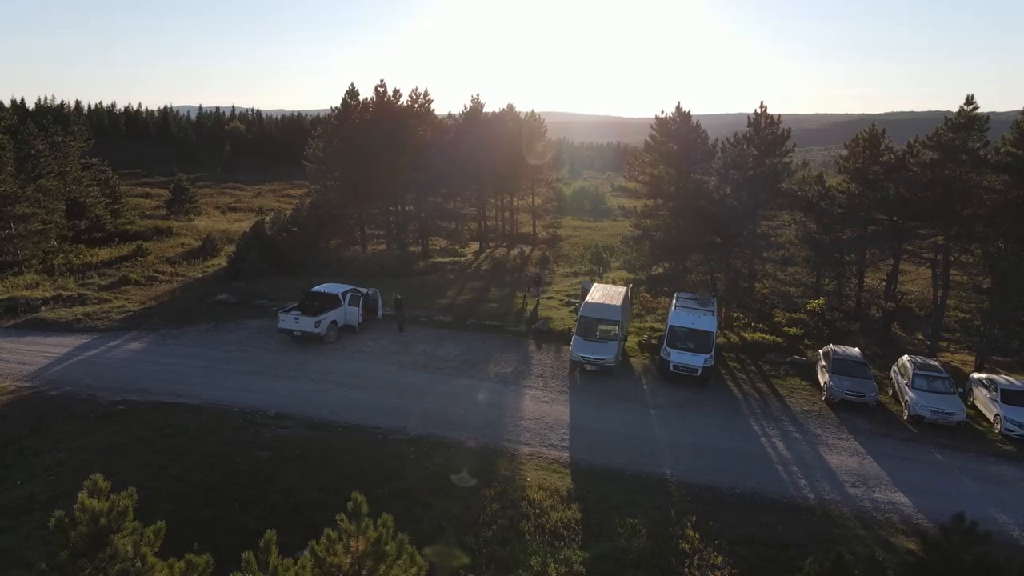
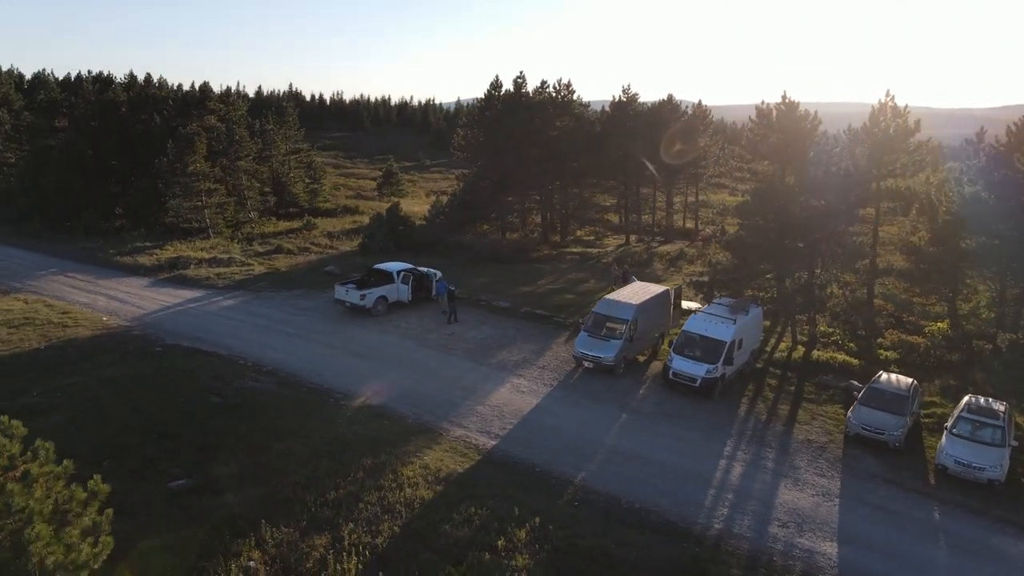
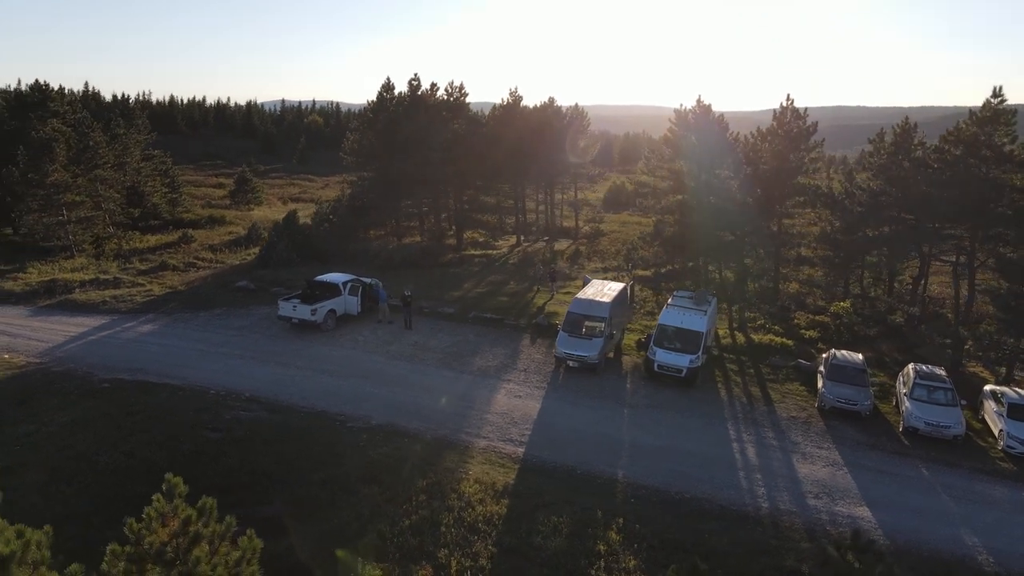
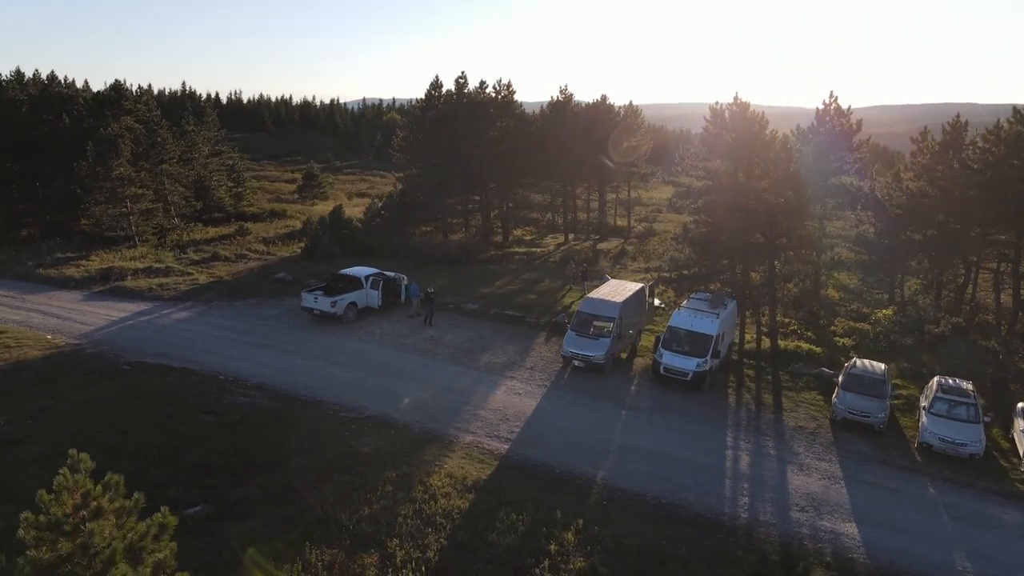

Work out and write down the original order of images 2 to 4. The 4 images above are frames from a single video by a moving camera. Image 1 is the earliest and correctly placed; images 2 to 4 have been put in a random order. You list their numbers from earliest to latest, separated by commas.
3, 4, 2
